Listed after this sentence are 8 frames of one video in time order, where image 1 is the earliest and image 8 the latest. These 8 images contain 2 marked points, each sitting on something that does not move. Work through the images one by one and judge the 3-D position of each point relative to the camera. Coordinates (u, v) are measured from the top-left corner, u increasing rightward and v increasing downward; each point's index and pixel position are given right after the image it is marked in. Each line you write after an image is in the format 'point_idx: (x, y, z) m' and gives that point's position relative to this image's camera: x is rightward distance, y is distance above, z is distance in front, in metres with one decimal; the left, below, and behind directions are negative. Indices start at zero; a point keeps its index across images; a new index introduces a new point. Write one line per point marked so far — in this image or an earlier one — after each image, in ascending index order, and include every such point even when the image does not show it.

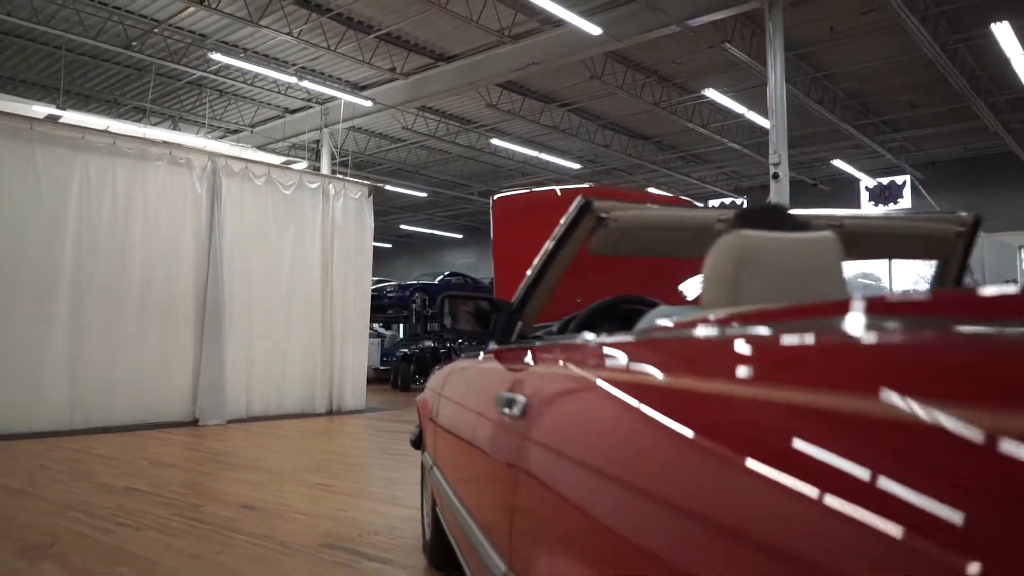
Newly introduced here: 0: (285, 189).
0: (-2.6, +1.2, +9.3) m
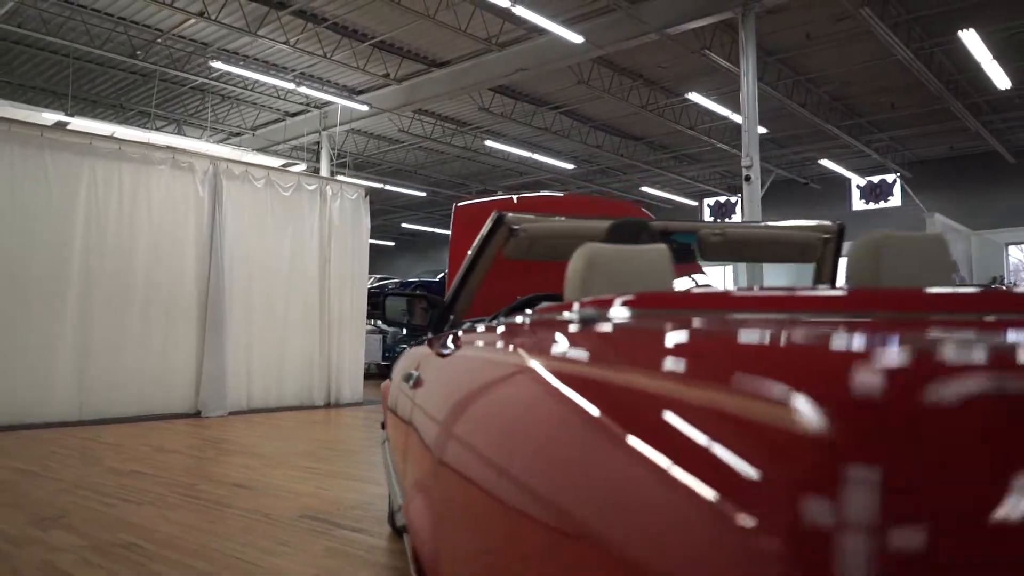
0: (-2.7, +1.2, +9.7) m
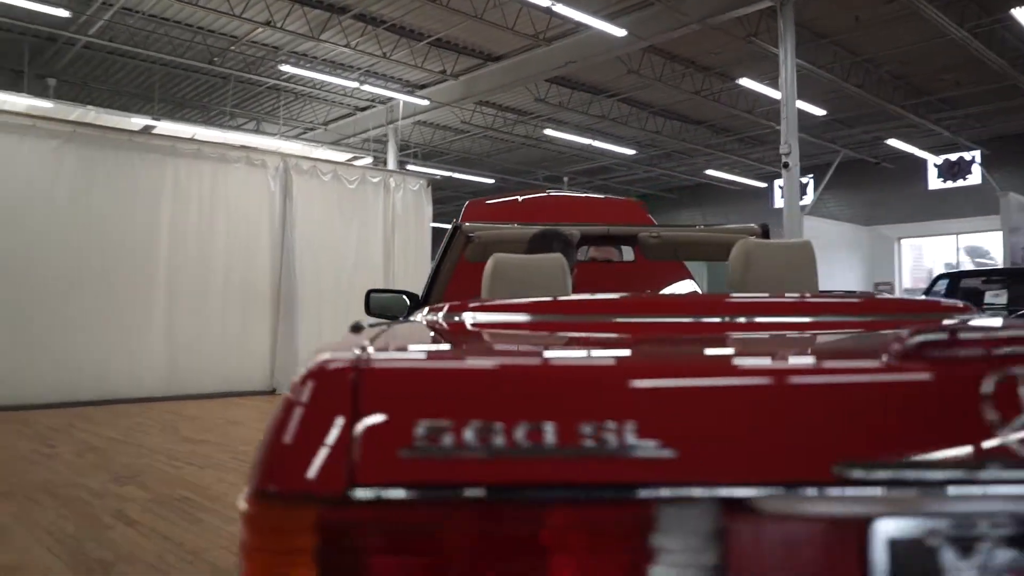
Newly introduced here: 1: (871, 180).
0: (-2.1, +1.4, +10.3) m
1: (+7.5, +2.2, +16.5) m
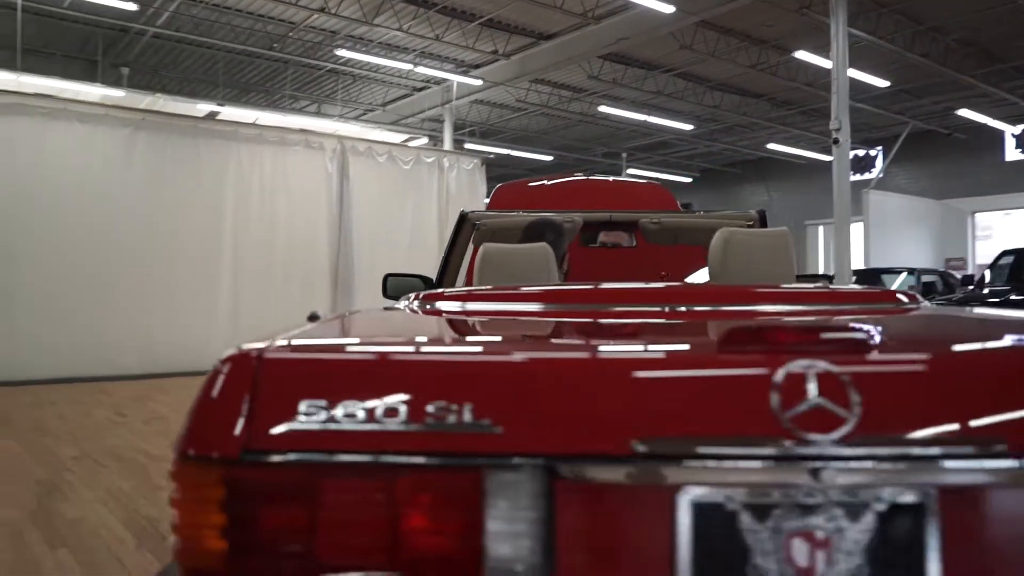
0: (-1.4, +1.6, +10.6) m
1: (+8.6, +2.7, +15.9) m
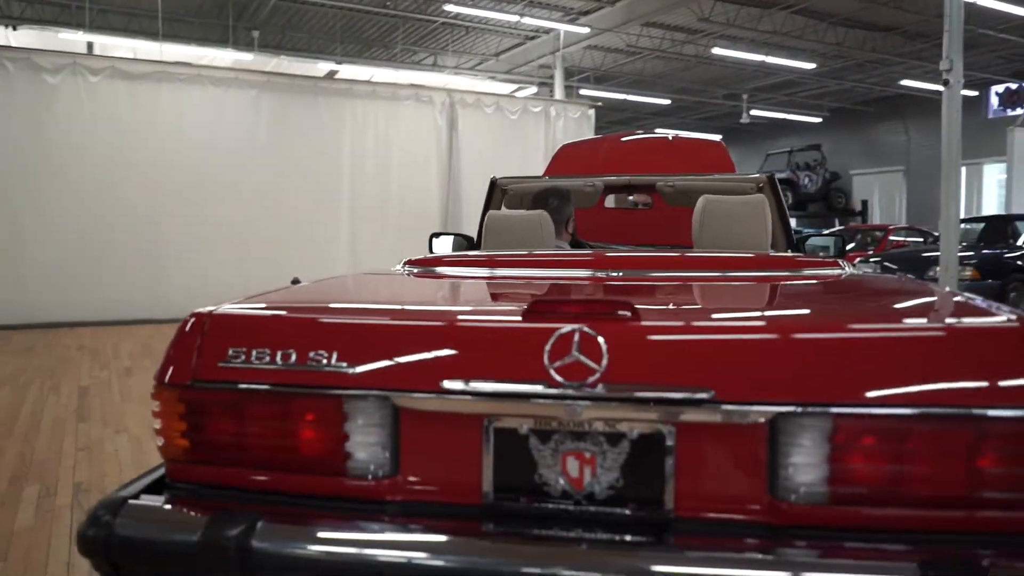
0: (0.0, +2.4, +10.9) m
1: (+10.8, +3.7, +14.4) m
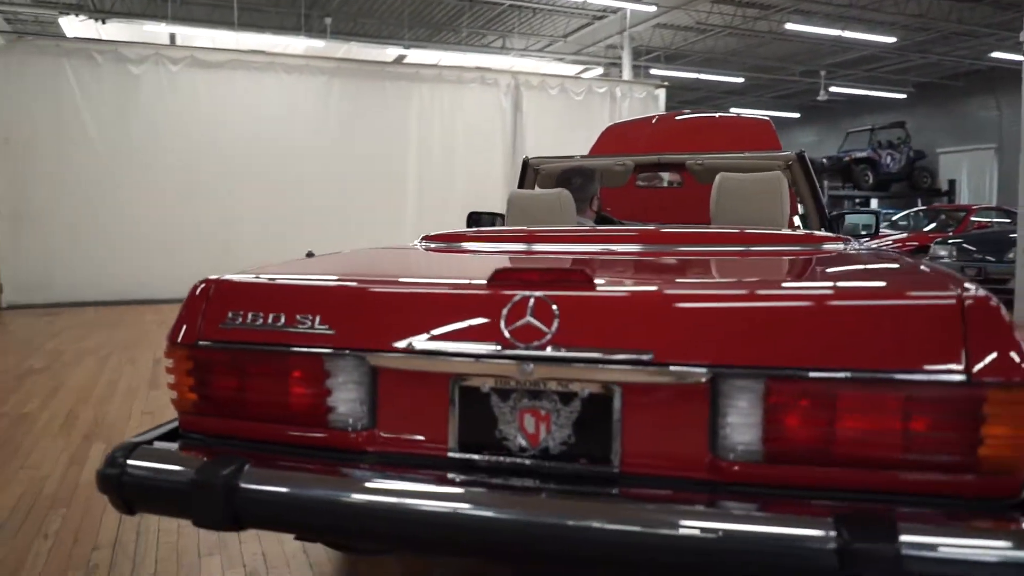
0: (+0.9, +2.6, +10.9) m
1: (+11.9, +4.0, +13.3) m
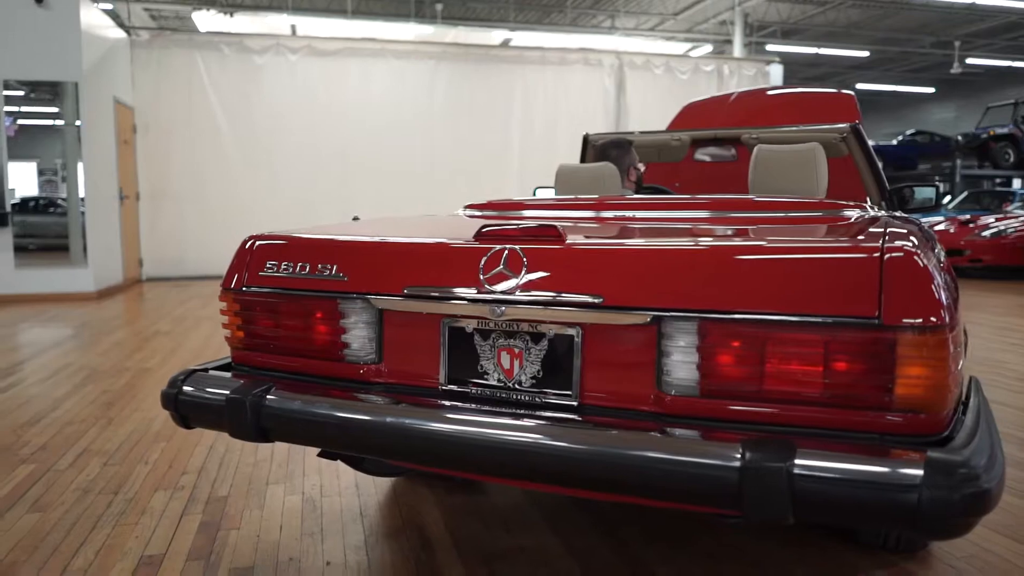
0: (+2.2, +2.9, +10.7) m
1: (+13.6, +4.1, +11.5) m
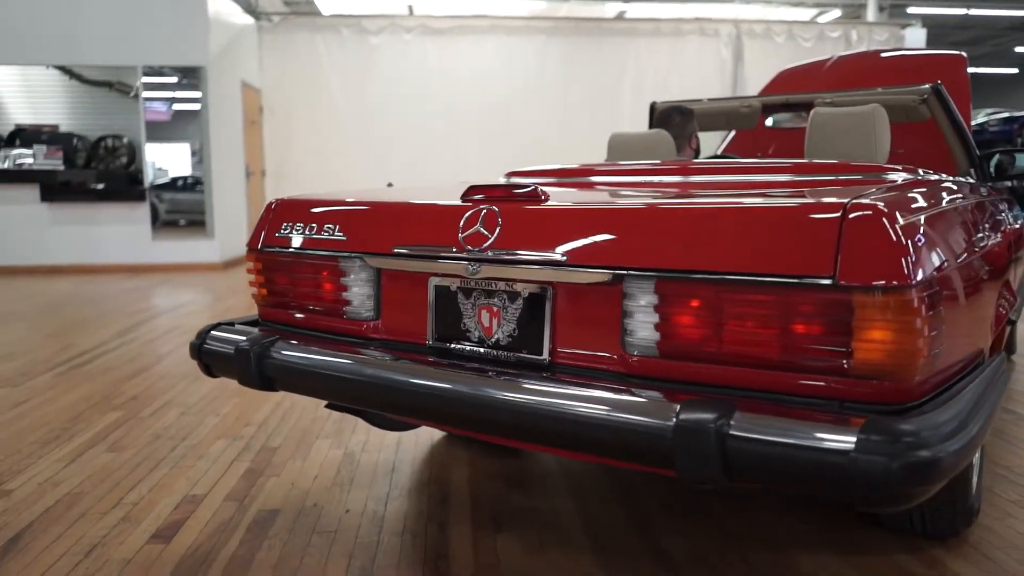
0: (+3.7, +3.1, +10.2) m
1: (+15.0, +4.2, +9.2) m
